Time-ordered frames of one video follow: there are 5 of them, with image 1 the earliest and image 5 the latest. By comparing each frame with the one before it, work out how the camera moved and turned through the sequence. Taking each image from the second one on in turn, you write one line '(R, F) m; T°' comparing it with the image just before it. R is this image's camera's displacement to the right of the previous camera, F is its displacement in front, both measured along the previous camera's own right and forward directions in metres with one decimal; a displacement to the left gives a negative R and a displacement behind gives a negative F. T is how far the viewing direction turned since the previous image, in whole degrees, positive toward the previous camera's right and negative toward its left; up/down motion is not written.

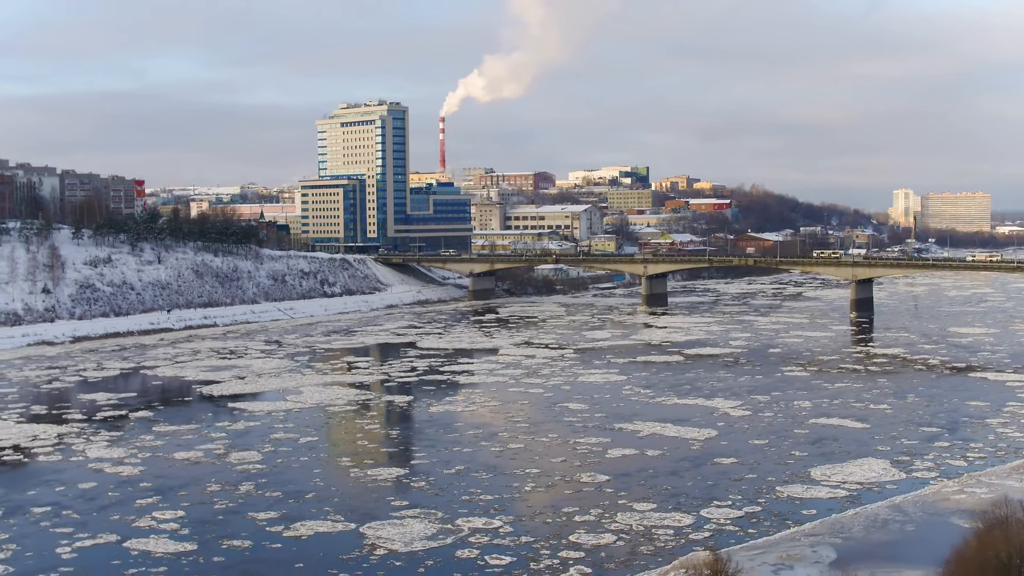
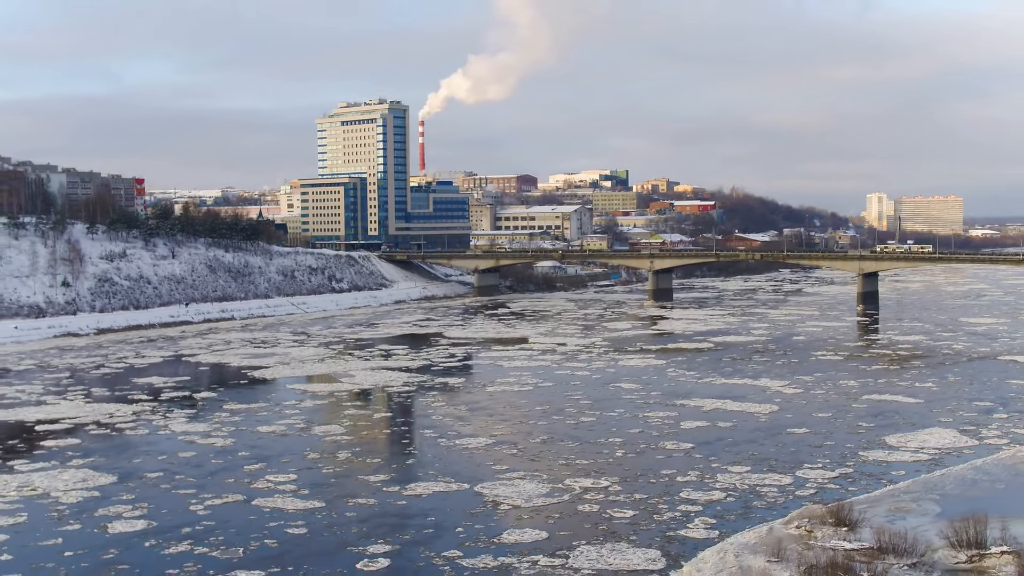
(-1.9, -0.4) m; +1°
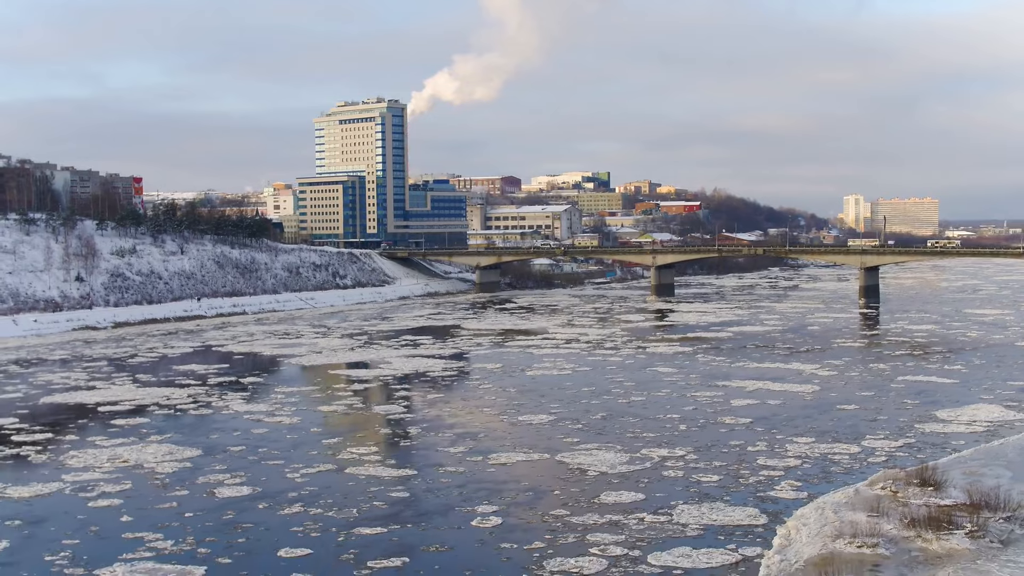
(-1.4, -0.4) m; +1°
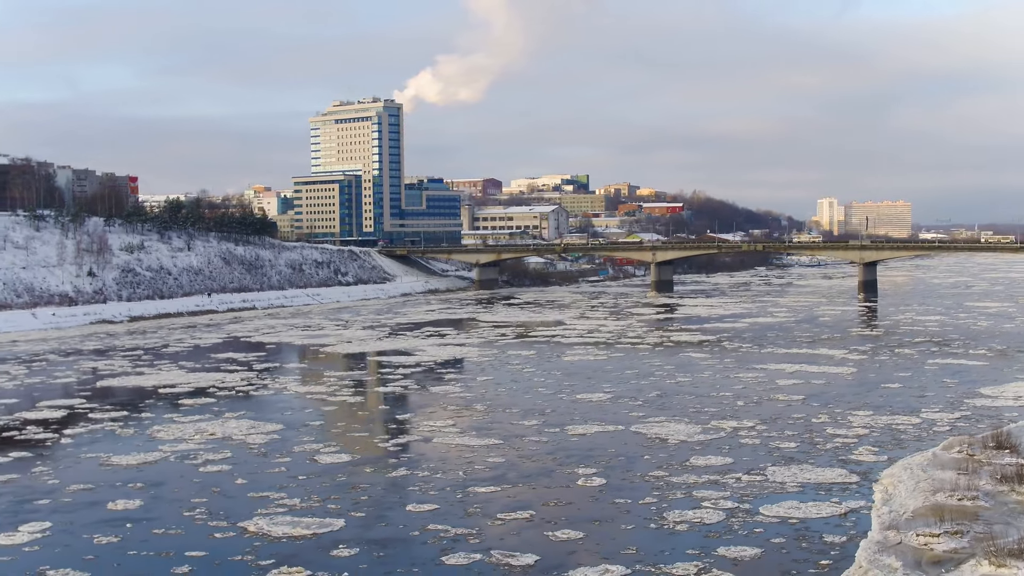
(-1.5, -0.4) m; +1°
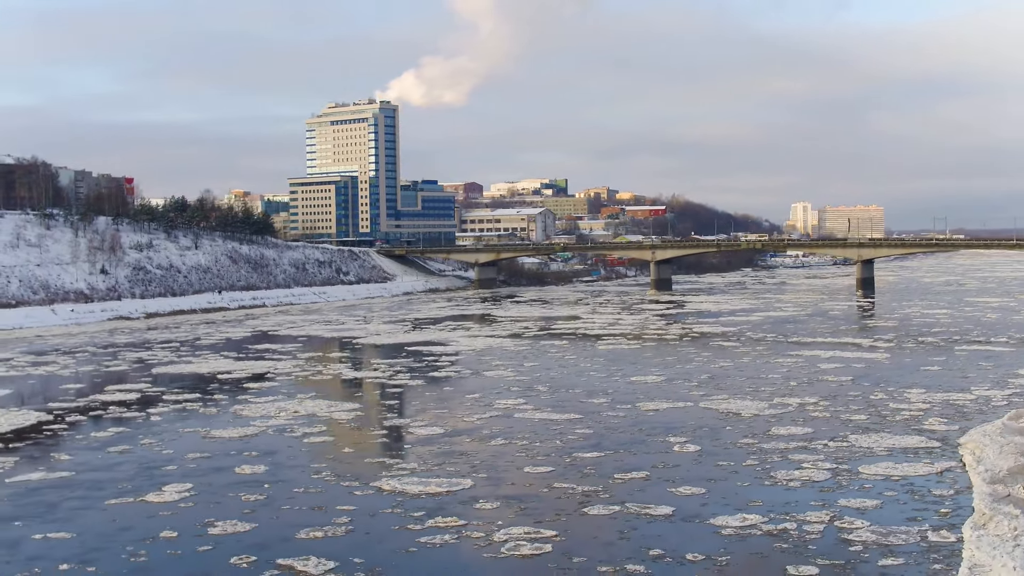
(-1.5, -0.5) m; +1°
